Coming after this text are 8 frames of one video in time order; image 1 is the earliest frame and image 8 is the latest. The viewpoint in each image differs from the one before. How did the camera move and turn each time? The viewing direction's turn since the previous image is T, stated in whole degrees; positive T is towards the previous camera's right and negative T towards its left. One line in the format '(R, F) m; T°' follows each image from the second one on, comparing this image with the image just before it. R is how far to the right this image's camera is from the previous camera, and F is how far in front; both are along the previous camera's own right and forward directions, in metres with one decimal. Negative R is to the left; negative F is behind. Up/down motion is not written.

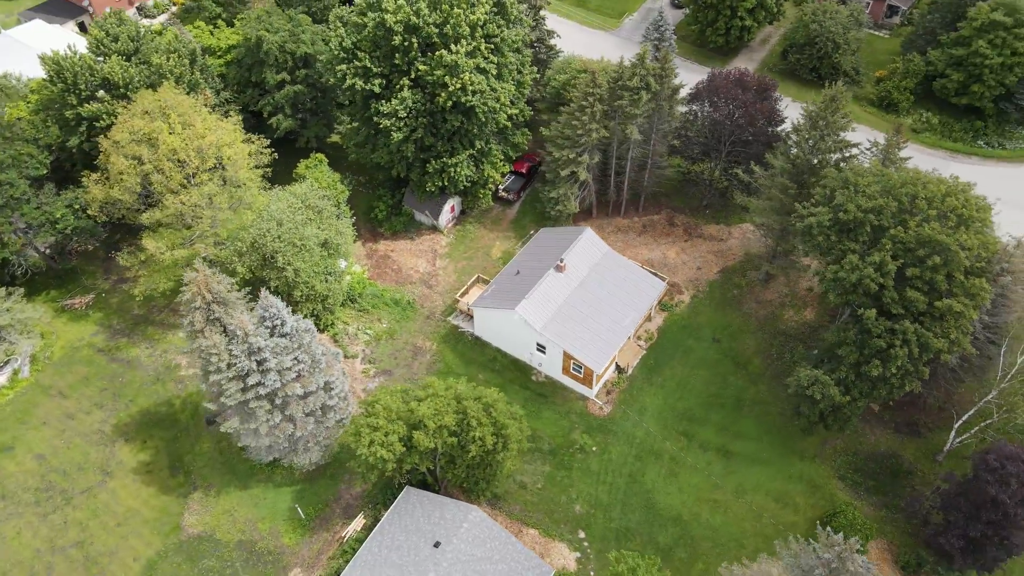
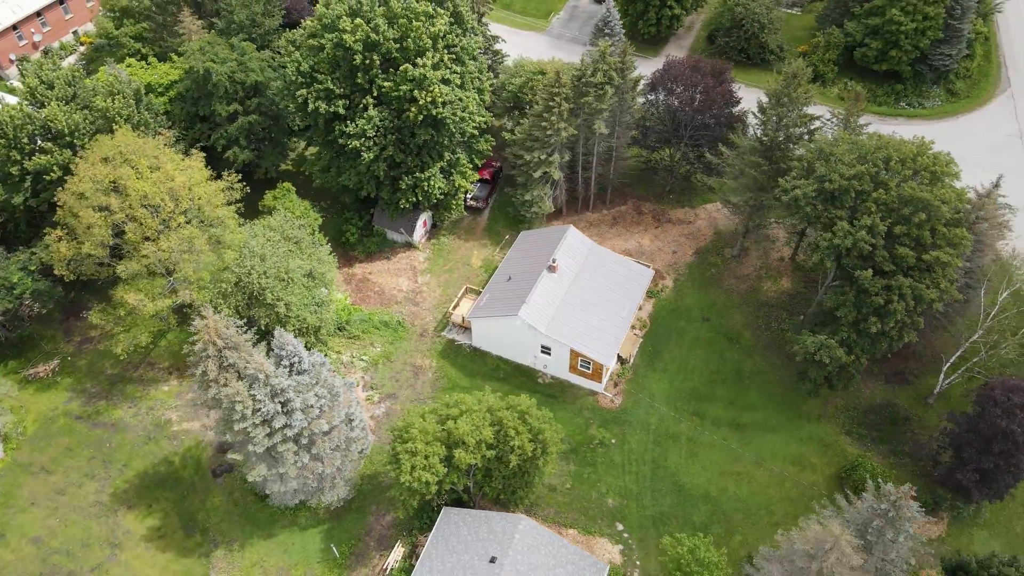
(-3.9, +0.3) m; +7°
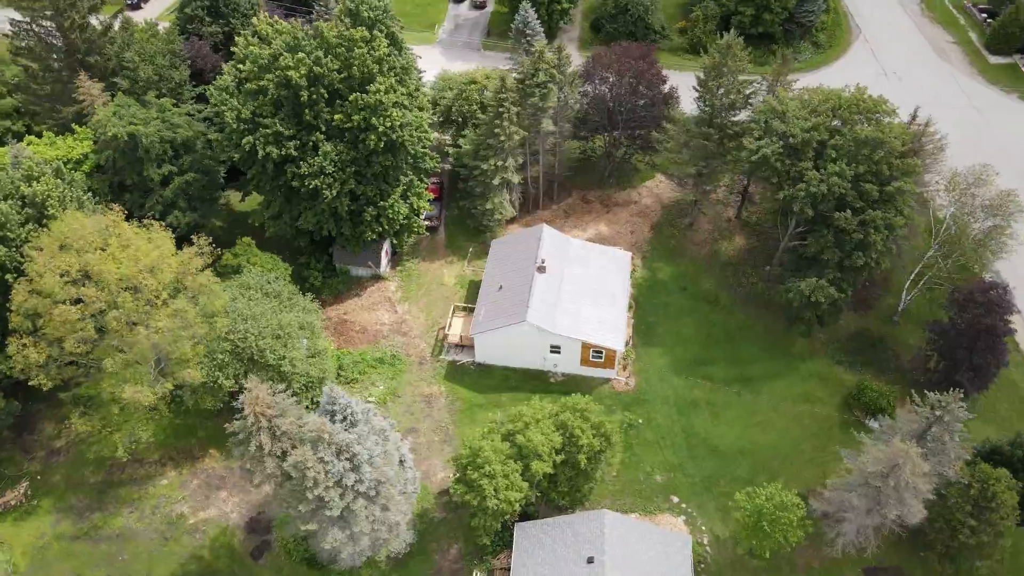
(-6.4, +0.6) m; +11°
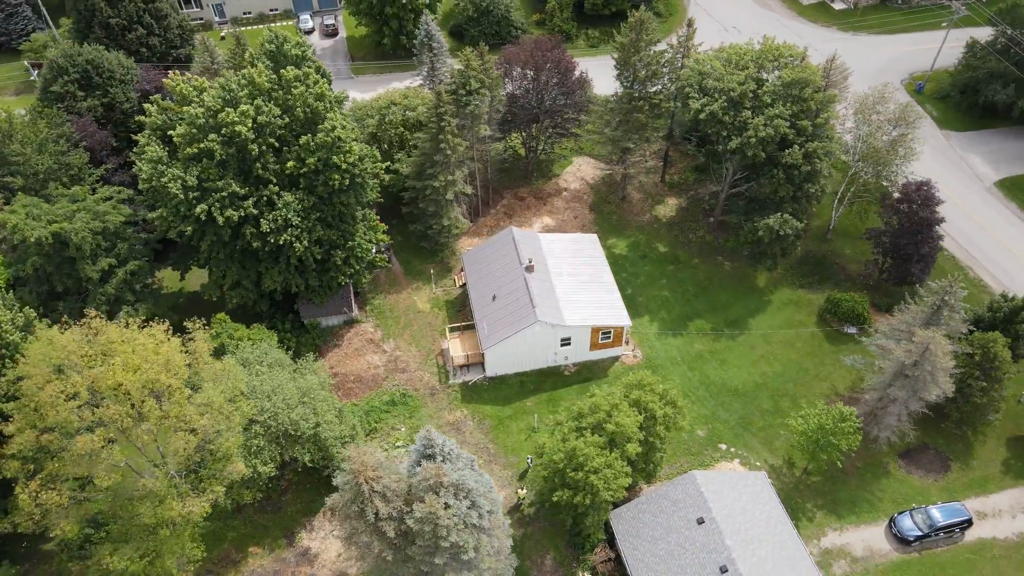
(-8.0, +1.0) m; +13°
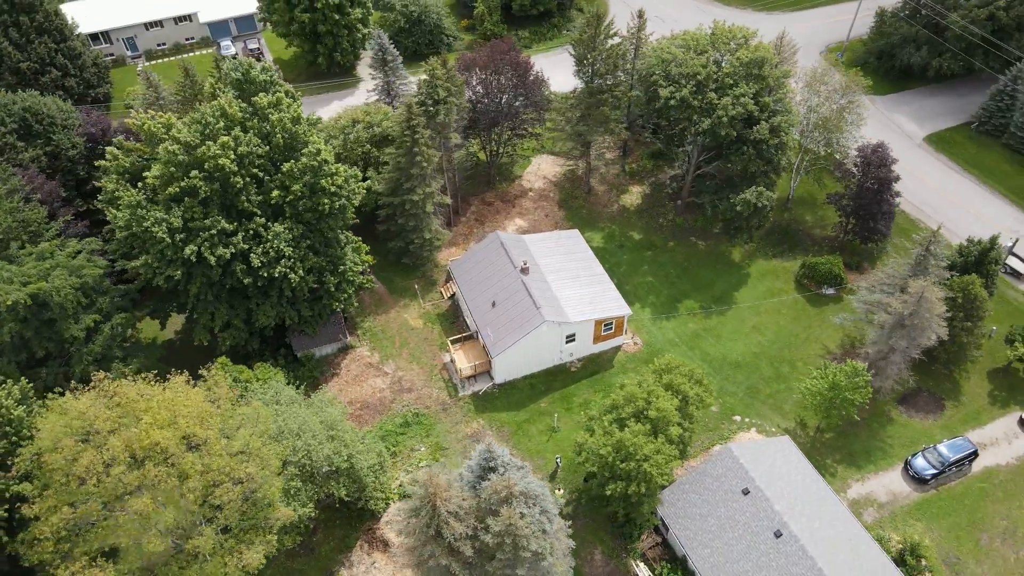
(-4.2, +0.3) m; +7°
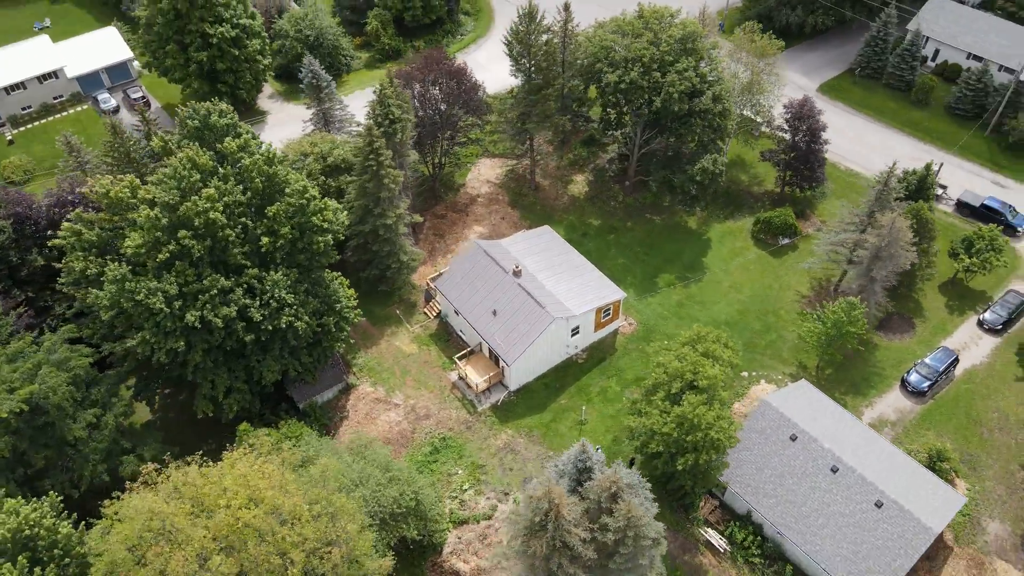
(-6.2, +0.7) m; +10°
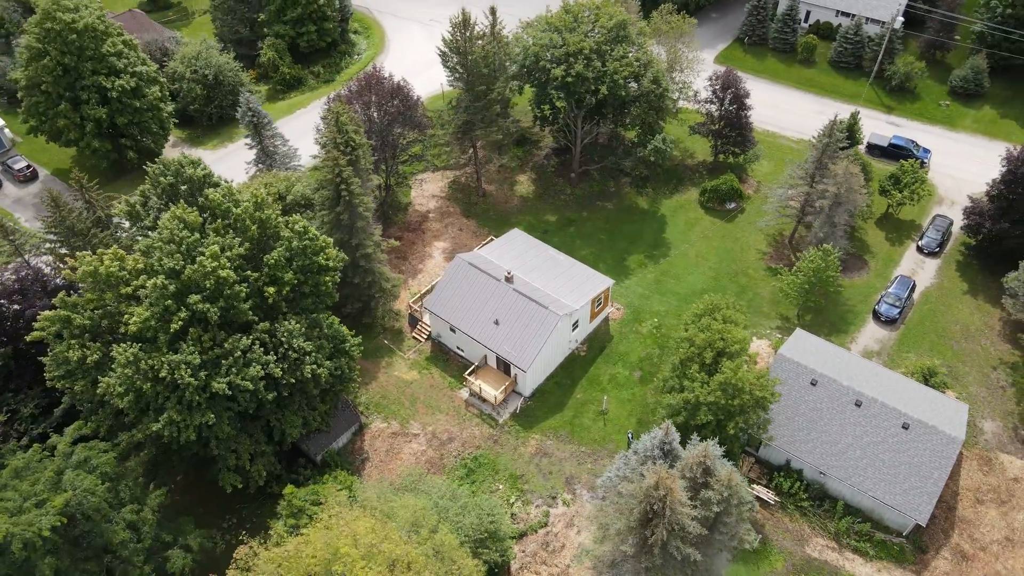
(-5.9, +0.7) m; +10°
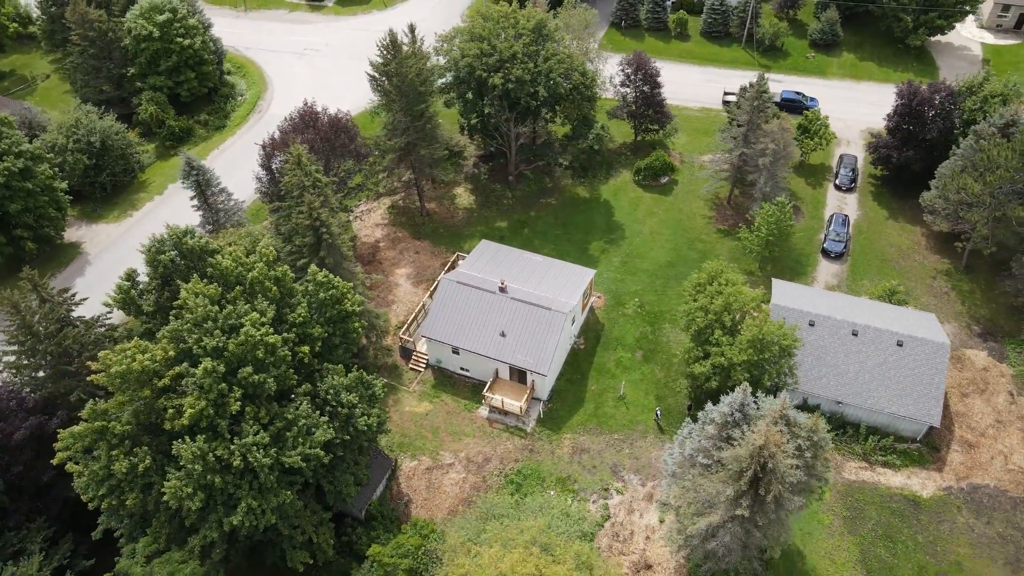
(-6.8, +0.7) m; +11°
